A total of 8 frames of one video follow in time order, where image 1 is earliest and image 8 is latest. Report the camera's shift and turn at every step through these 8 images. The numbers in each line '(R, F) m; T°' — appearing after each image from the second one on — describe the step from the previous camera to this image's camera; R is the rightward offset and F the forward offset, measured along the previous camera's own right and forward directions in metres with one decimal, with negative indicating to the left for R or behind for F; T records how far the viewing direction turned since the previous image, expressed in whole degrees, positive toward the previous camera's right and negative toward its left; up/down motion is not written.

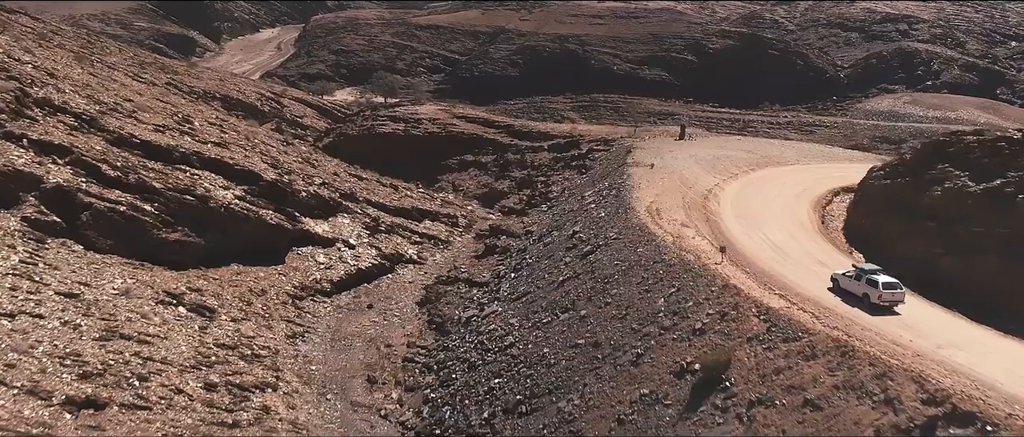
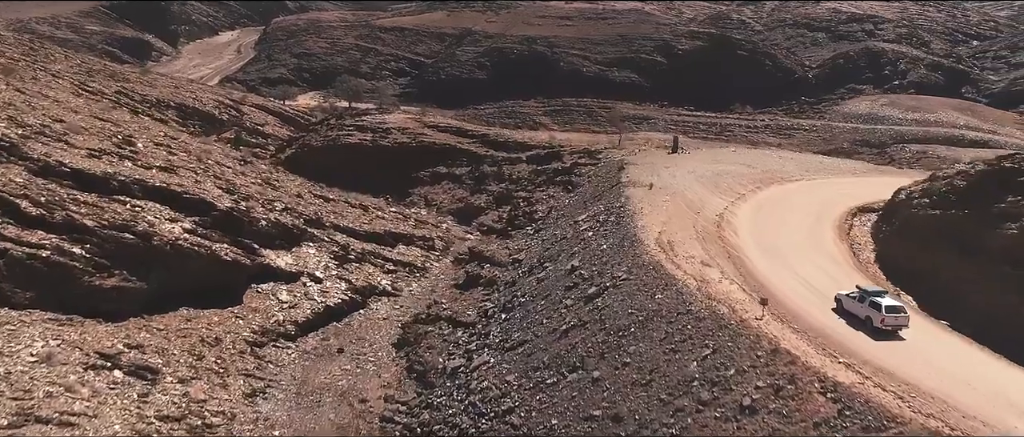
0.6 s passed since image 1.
(-0.6, +2.7) m; +3°
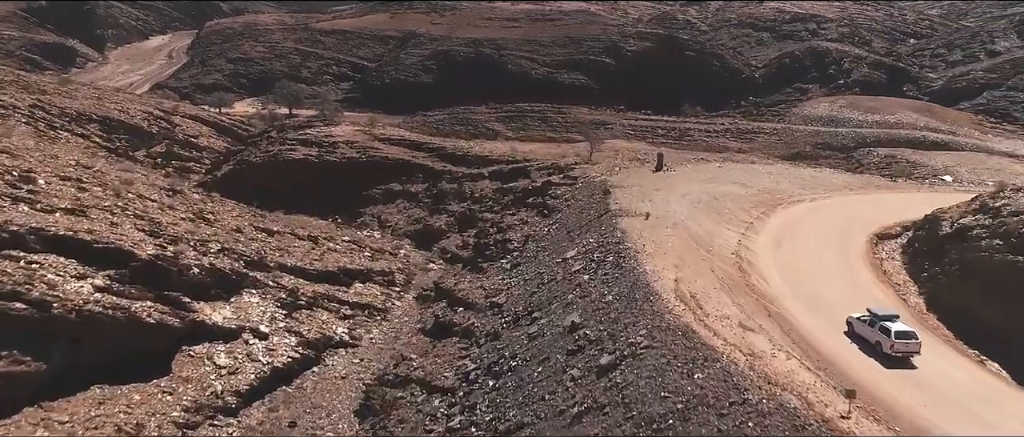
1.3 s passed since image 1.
(-0.9, +3.4) m; +4°
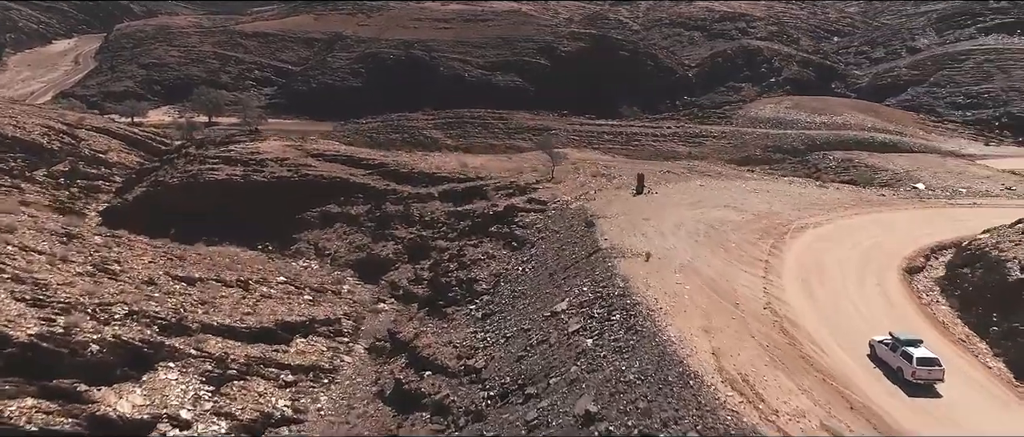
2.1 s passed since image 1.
(-1.1, +3.7) m; +5°
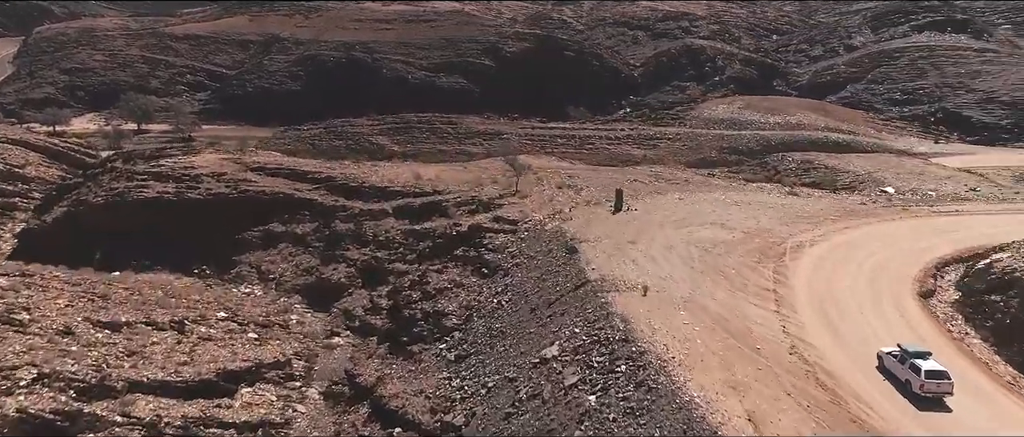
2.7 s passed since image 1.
(-0.7, +2.4) m; +4°
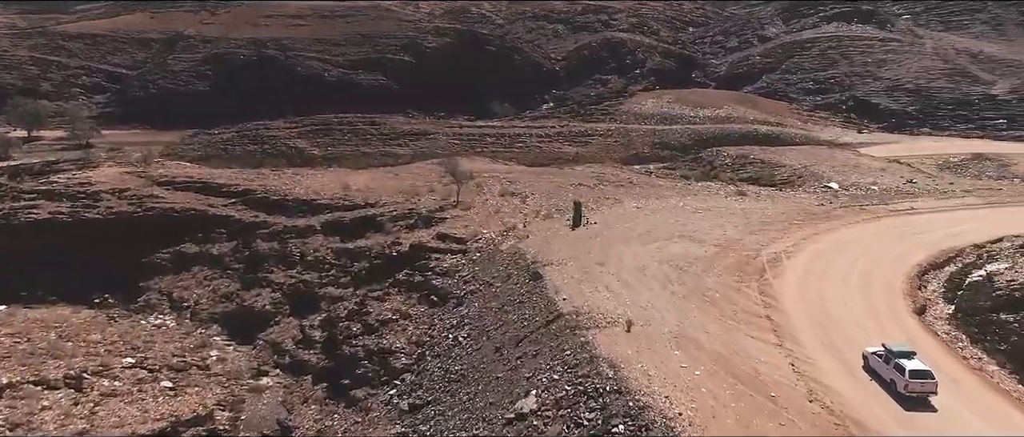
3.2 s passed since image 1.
(-0.8, +2.3) m; +6°
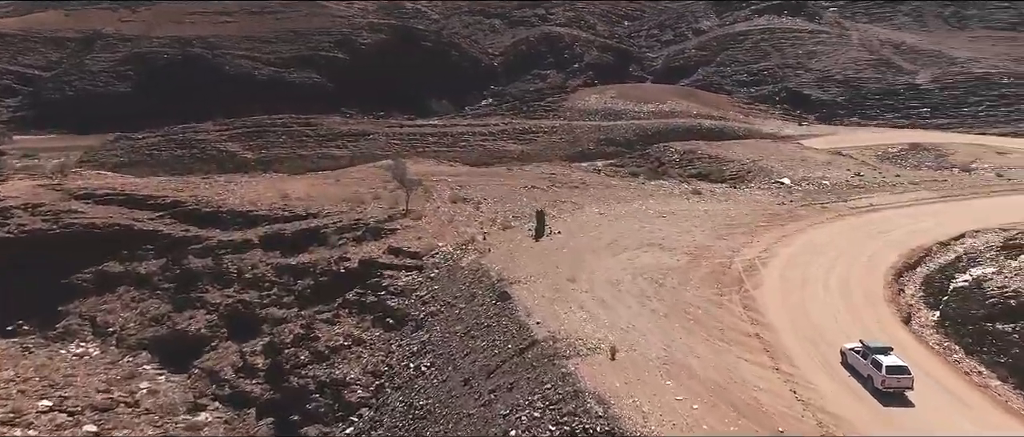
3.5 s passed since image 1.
(-0.5, +1.5) m; +5°
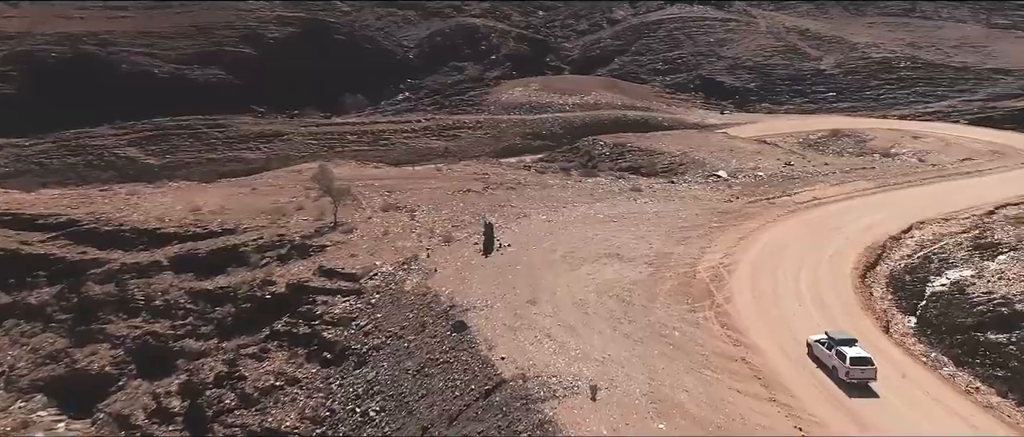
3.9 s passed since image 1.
(-0.6, +1.8) m; +6°
